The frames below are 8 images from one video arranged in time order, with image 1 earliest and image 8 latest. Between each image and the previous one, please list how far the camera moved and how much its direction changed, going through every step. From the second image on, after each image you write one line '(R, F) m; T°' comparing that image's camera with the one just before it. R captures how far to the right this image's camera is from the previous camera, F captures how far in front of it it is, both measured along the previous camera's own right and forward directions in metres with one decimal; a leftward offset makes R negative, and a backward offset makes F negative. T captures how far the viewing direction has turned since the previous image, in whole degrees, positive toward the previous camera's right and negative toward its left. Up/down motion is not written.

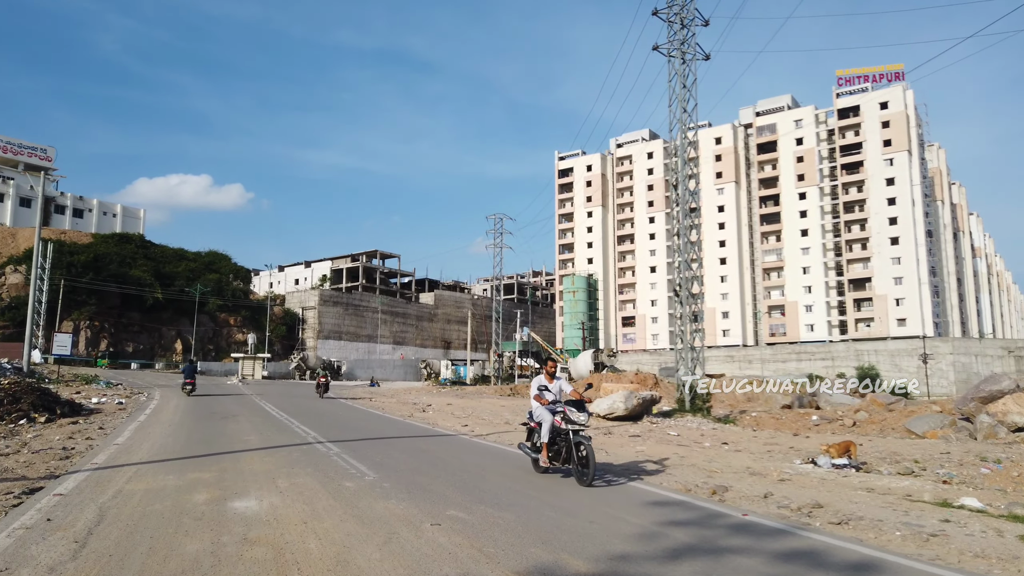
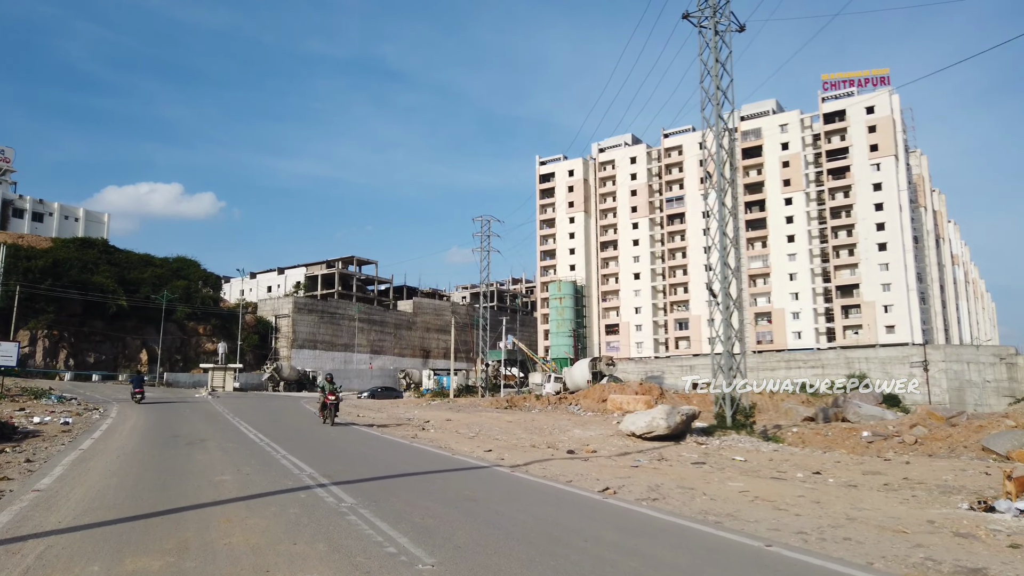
(-0.9, +2.4) m; +2°
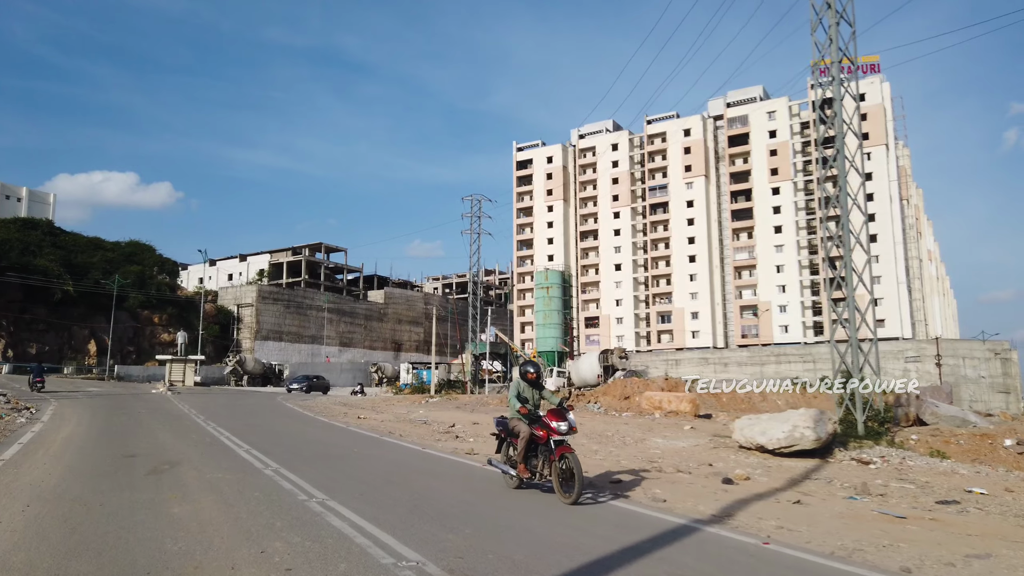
(-1.9, +3.8) m; +3°
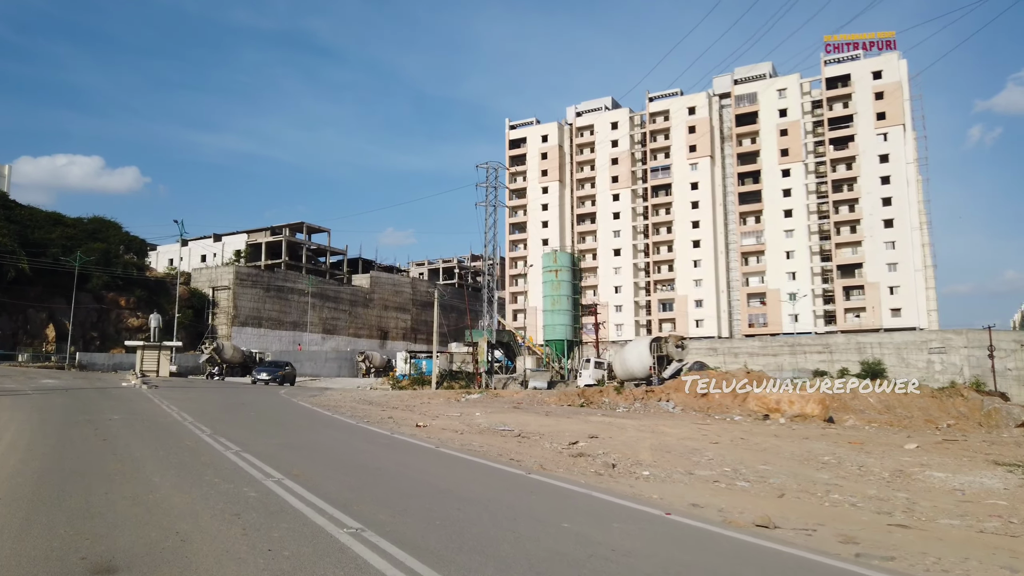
(-2.7, +4.8) m; +2°
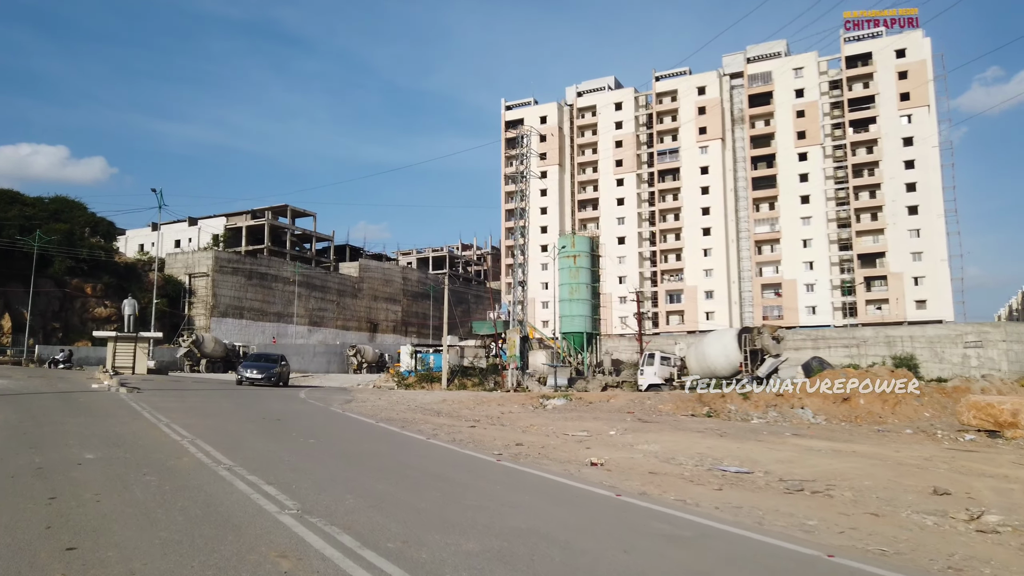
(-3.0, +5.0) m; +2°
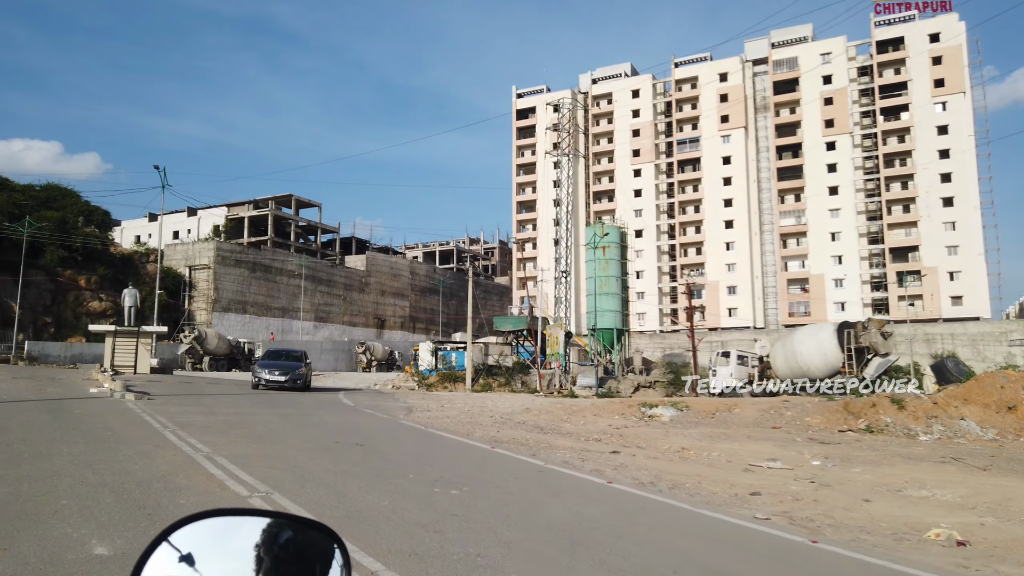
(-2.1, +3.2) m; 0°
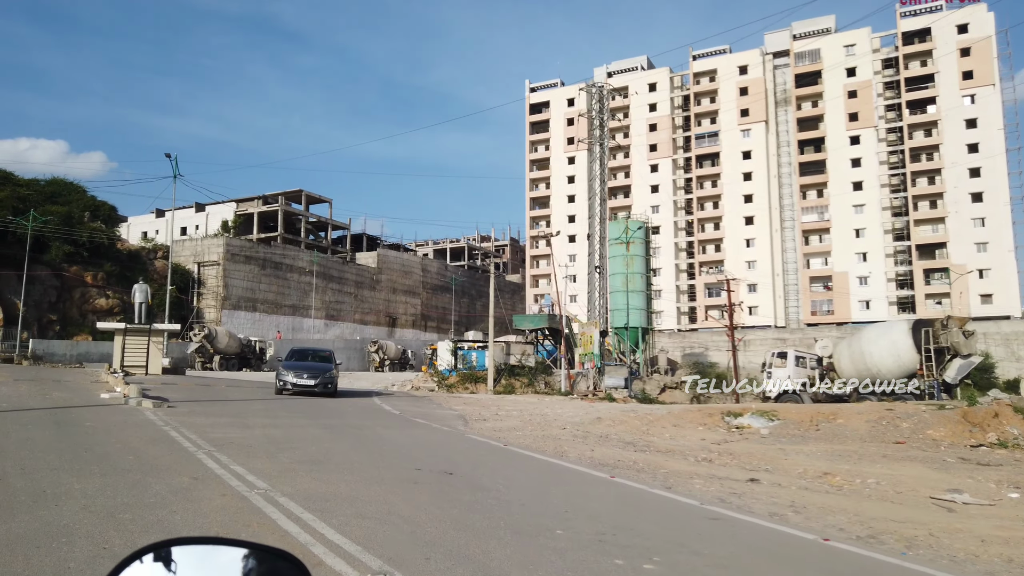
(-1.1, +1.7) m; 0°
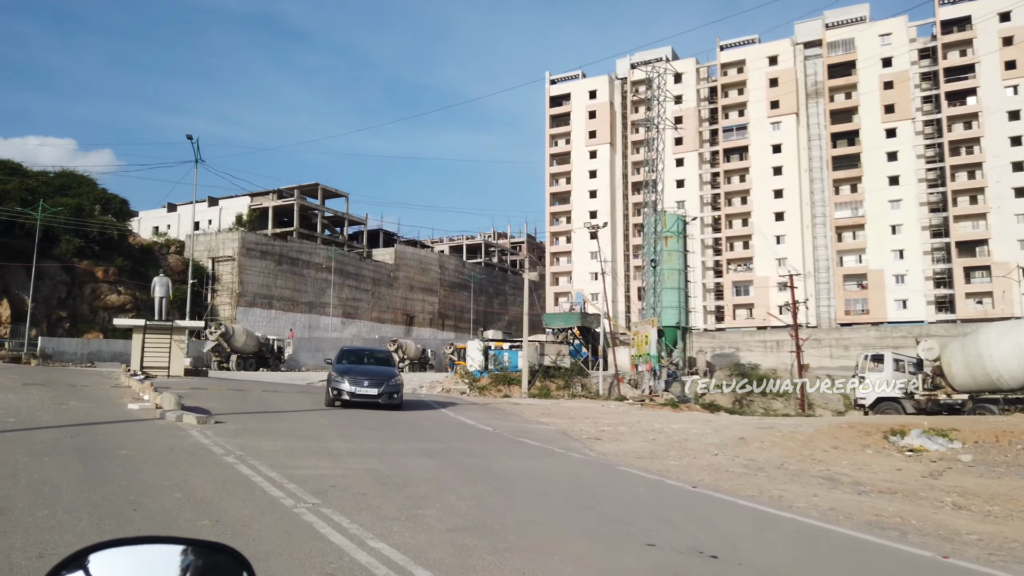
(-1.7, +2.2) m; 0°
